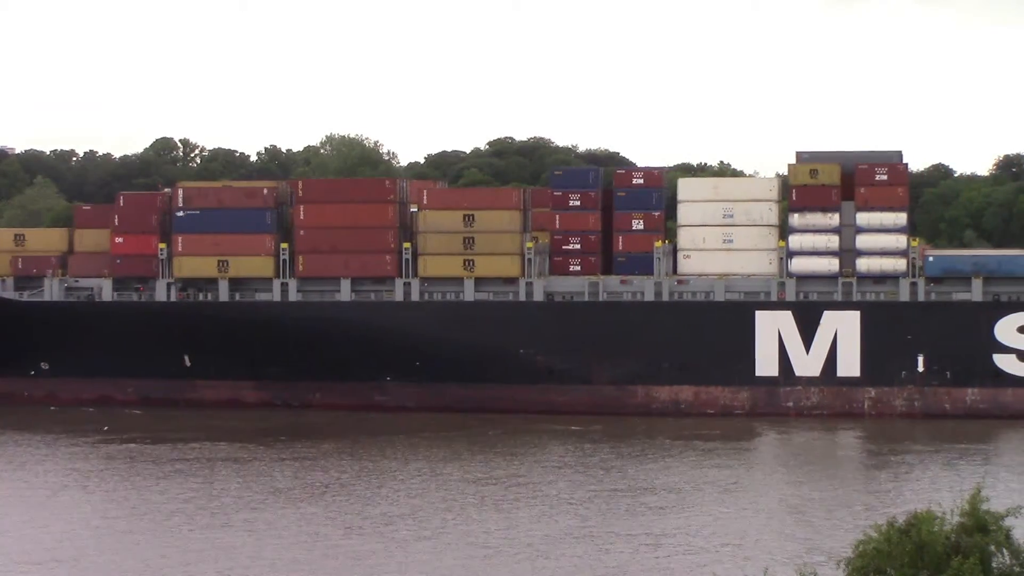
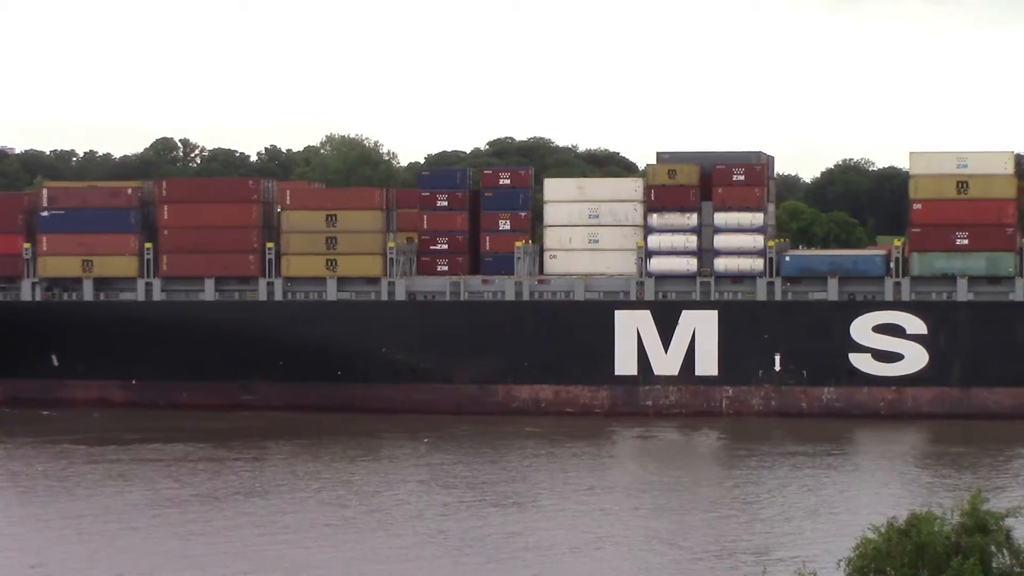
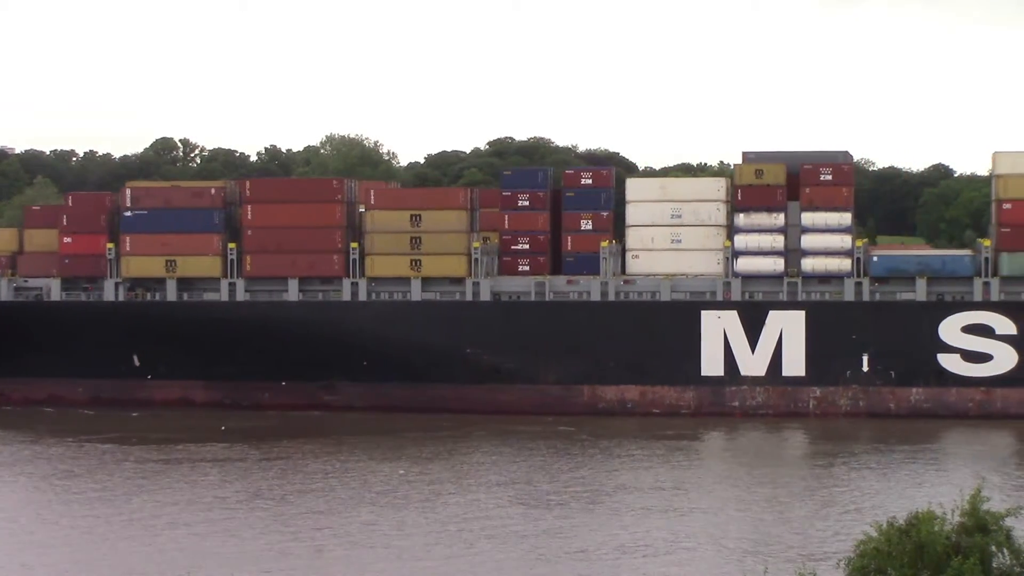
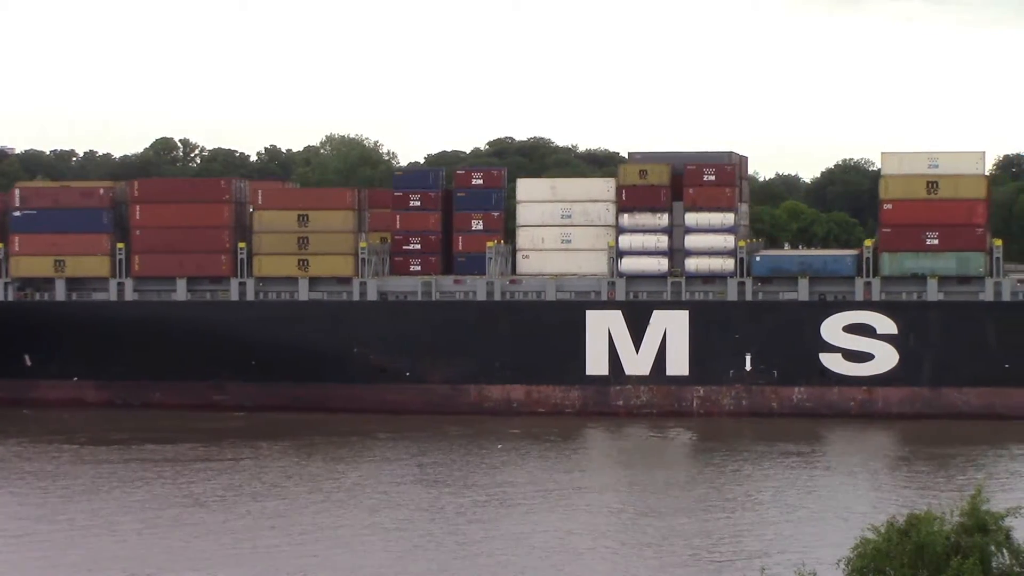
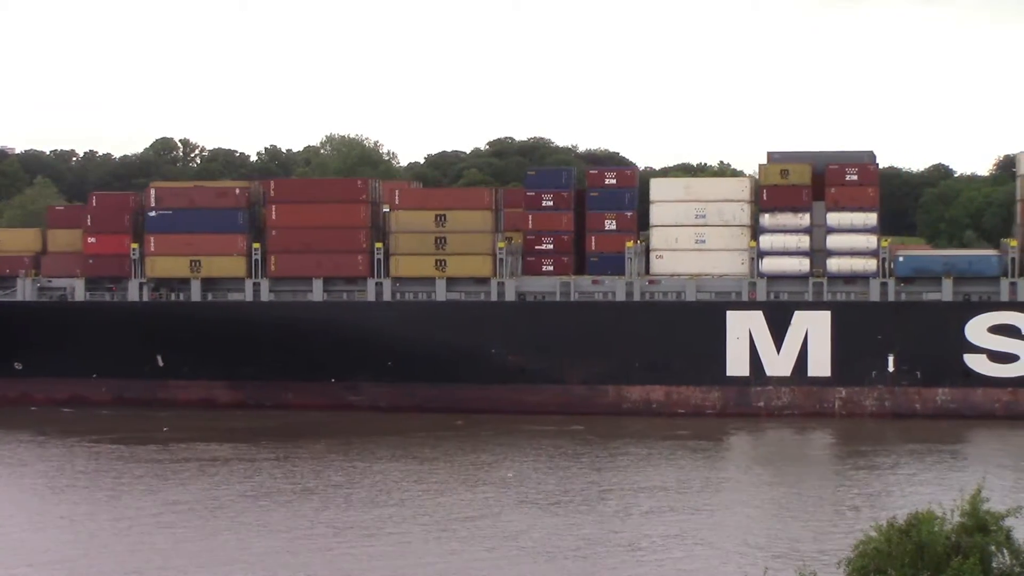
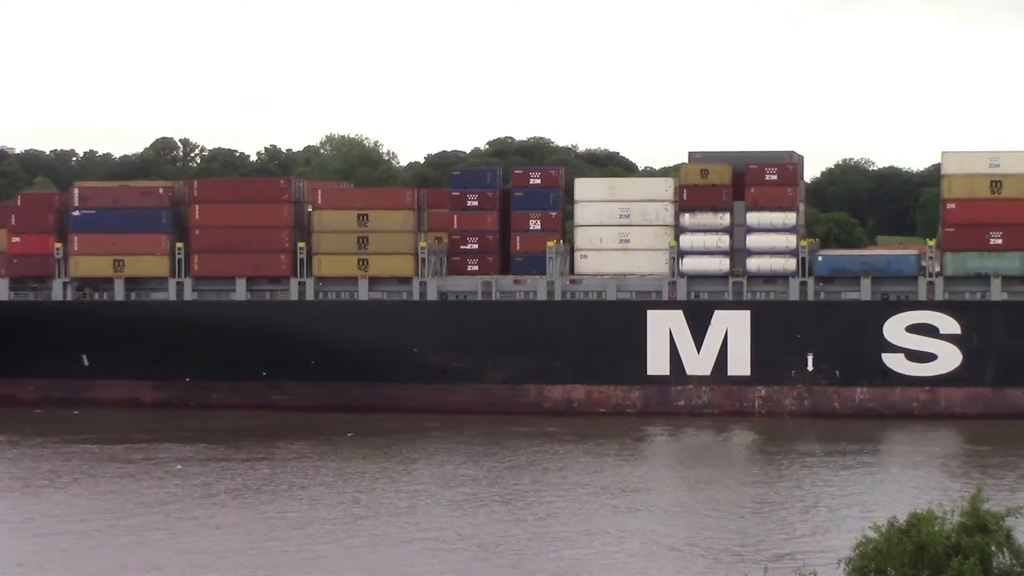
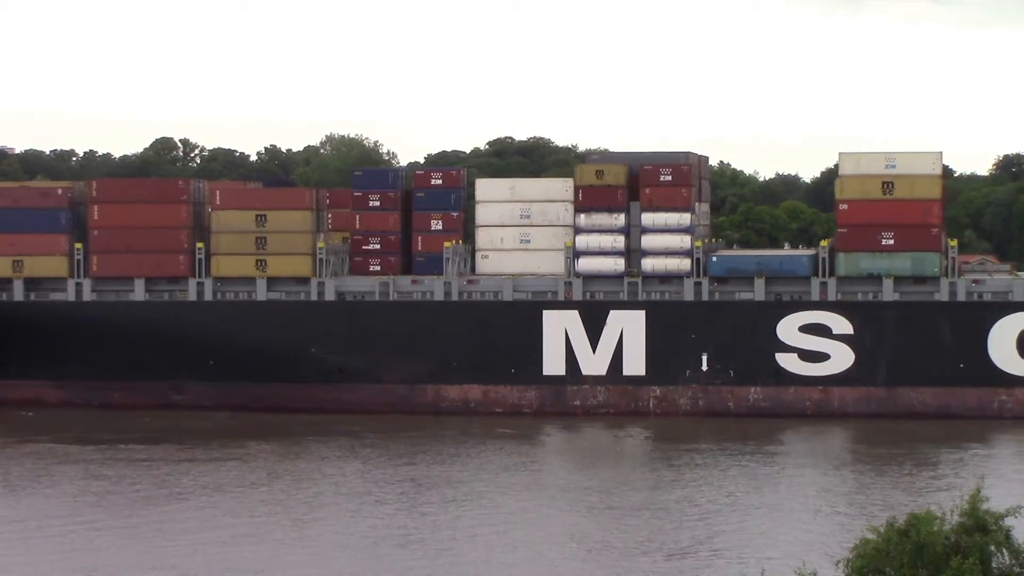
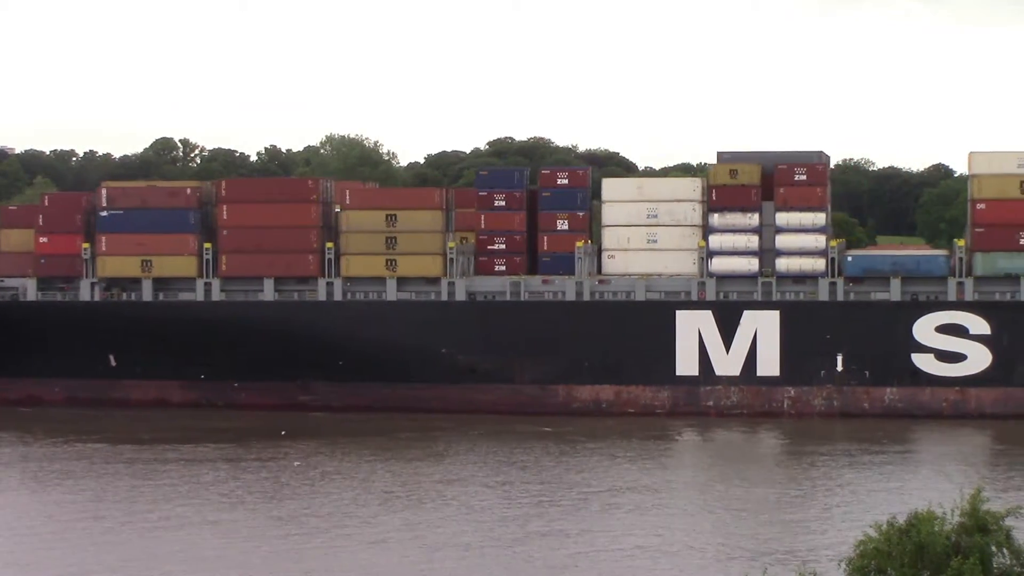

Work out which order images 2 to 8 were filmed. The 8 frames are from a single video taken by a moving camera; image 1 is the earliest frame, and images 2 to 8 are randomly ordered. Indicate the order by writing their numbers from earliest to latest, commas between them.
5, 3, 8, 6, 2, 4, 7
